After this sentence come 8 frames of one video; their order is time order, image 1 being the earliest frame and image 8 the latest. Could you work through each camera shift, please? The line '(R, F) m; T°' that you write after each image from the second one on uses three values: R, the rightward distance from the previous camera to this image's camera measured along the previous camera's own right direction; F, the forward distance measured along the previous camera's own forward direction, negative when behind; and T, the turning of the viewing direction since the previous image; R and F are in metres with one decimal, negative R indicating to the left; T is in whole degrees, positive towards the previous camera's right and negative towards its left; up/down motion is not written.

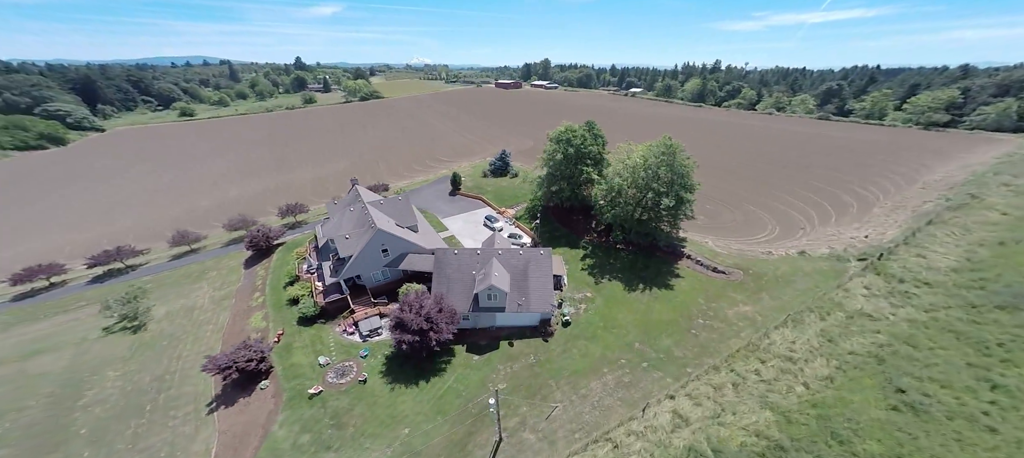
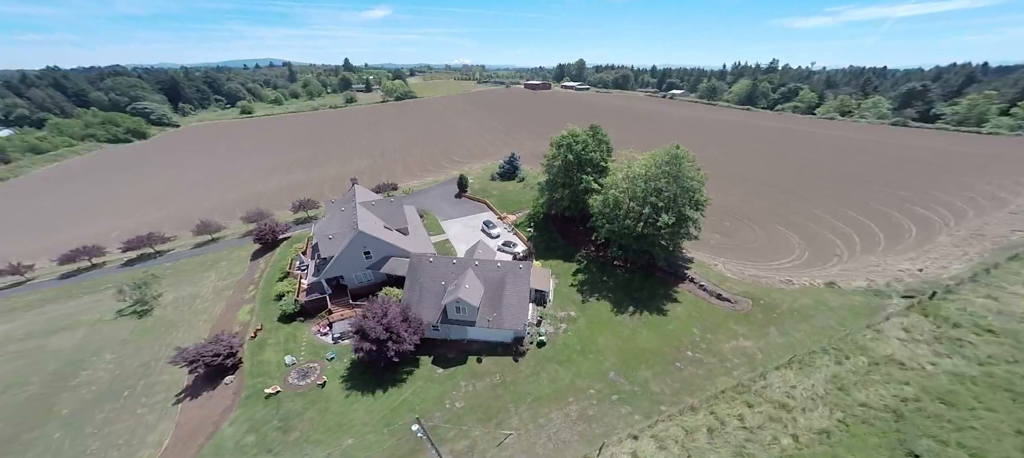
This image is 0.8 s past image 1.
(+4.2, +1.4) m; -6°
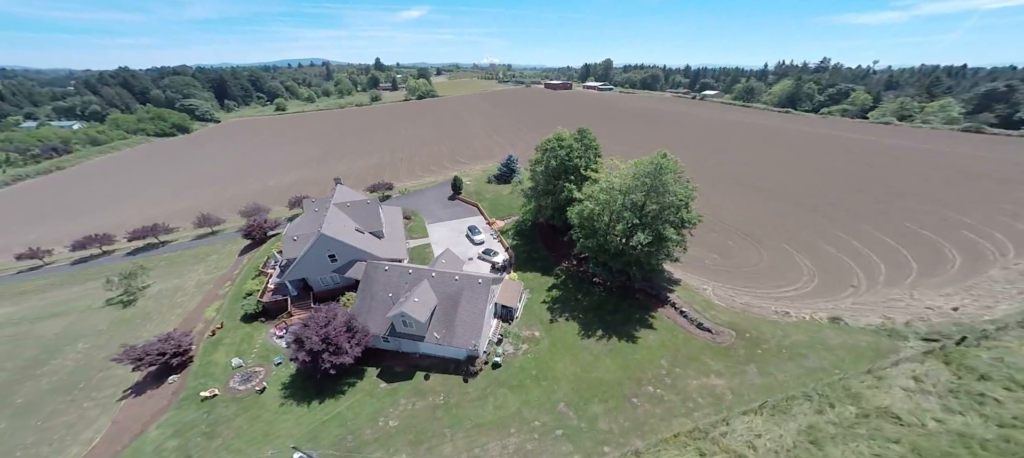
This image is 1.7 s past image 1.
(+4.8, +1.7) m; -5°
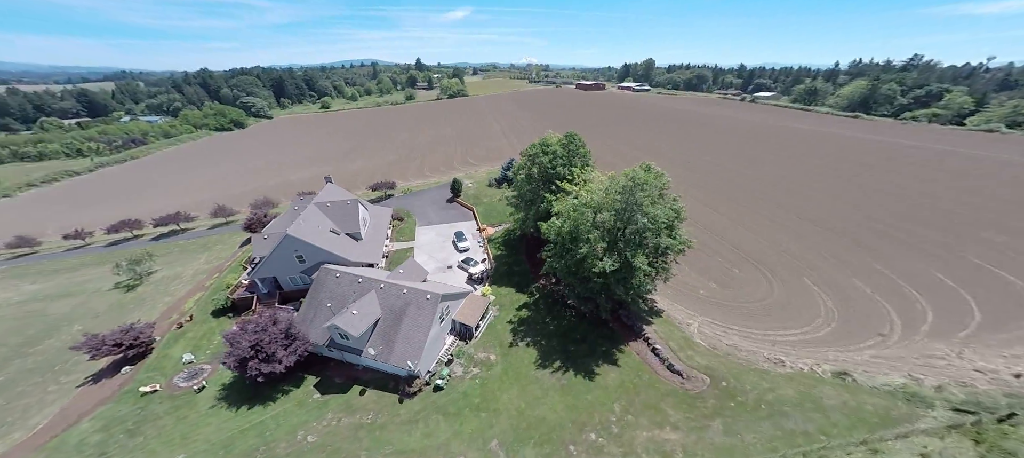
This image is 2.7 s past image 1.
(+5.5, +2.3) m; -7°
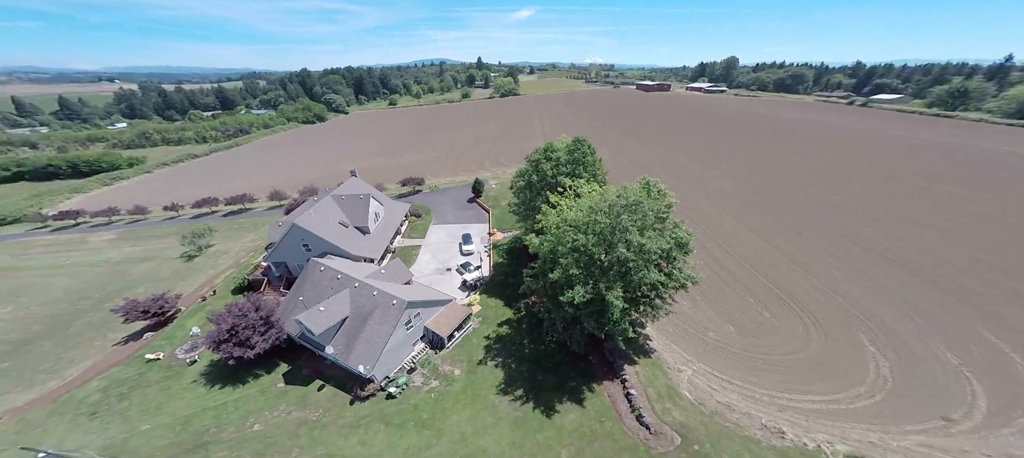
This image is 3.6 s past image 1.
(+5.3, +2.0) m; -10°
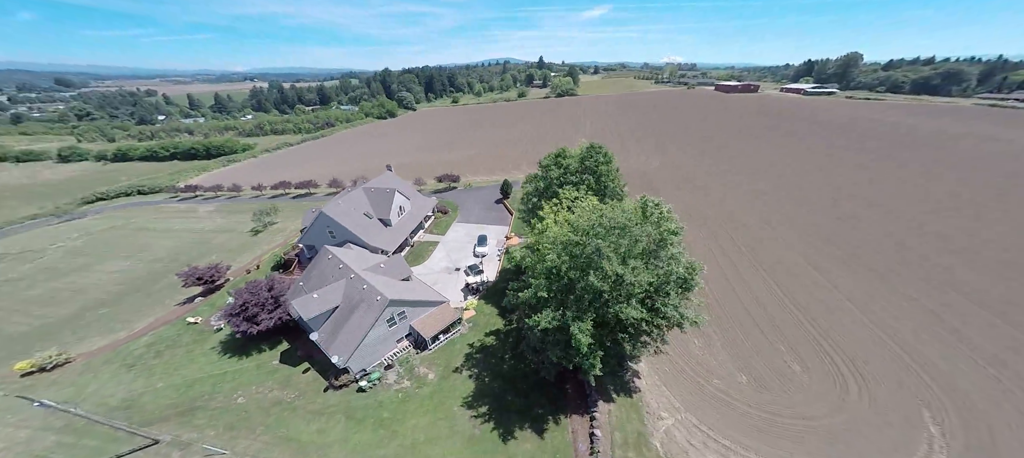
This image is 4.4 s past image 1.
(+4.6, +1.4) m; -11°
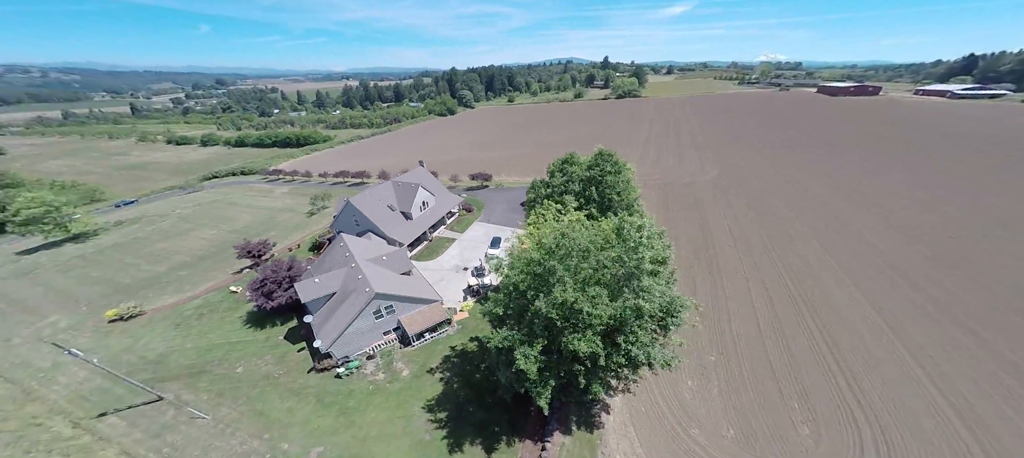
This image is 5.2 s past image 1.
(+4.5, +1.3) m; -10°
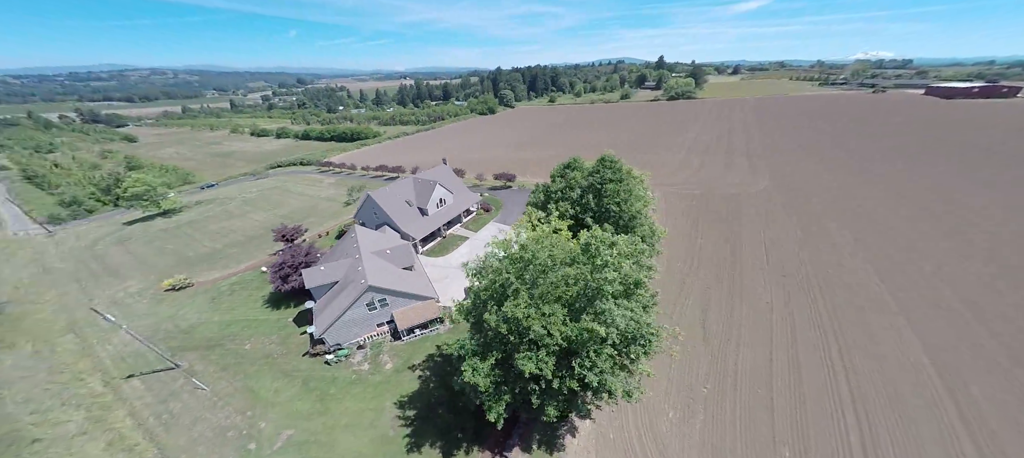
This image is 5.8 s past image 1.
(+3.3, +0.8) m; -8°
